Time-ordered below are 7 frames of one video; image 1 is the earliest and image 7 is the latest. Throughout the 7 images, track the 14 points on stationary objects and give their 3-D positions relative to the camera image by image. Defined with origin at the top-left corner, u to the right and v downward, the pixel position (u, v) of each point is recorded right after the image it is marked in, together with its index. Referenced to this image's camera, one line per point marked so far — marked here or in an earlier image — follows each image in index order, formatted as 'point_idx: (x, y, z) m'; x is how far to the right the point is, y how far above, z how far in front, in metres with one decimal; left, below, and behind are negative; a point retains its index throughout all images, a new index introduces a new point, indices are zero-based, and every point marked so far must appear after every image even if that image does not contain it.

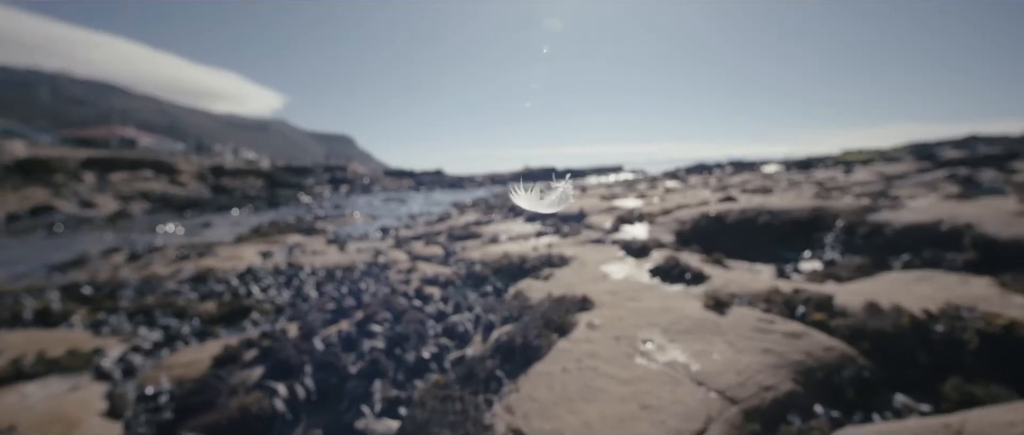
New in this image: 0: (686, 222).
0: (+8.9, -0.3, +18.4) m
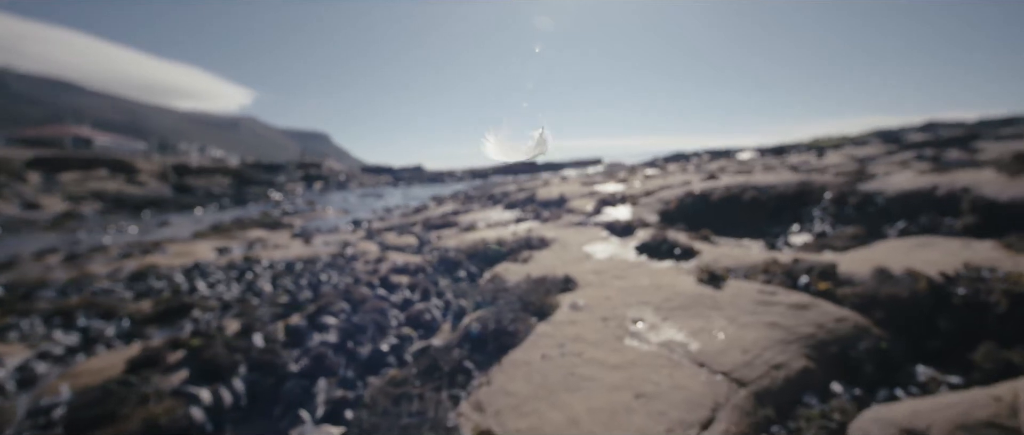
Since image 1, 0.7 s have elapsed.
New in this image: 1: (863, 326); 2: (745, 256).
0: (+7.7, +0.8, +17.5) m
1: (+6.8, -2.1, +6.9) m
2: (+6.8, -1.1, +10.5) m
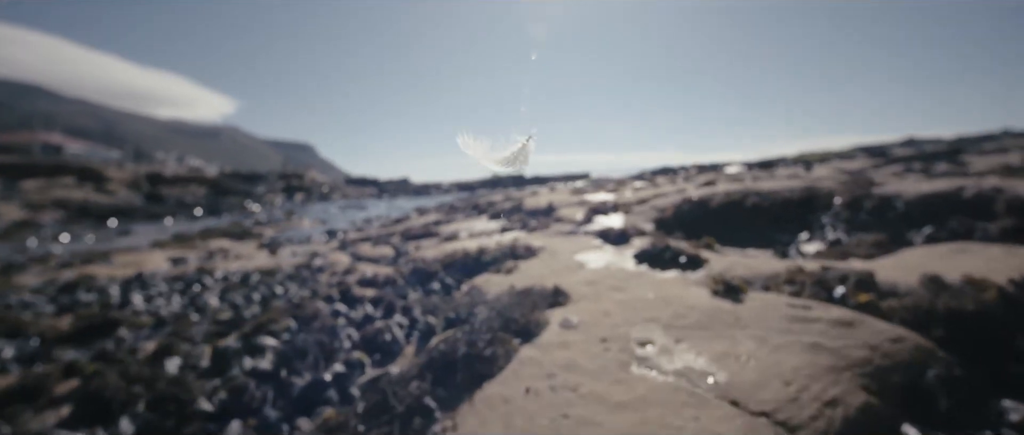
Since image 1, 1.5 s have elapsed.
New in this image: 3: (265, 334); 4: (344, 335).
0: (+7.0, +0.4, +16.3) m
1: (+6.4, -2.0, +5.6) m
2: (+6.3, -1.2, +9.1) m
3: (-5.9, -2.8, +8.6) m
4: (-3.7, -2.6, +7.9) m
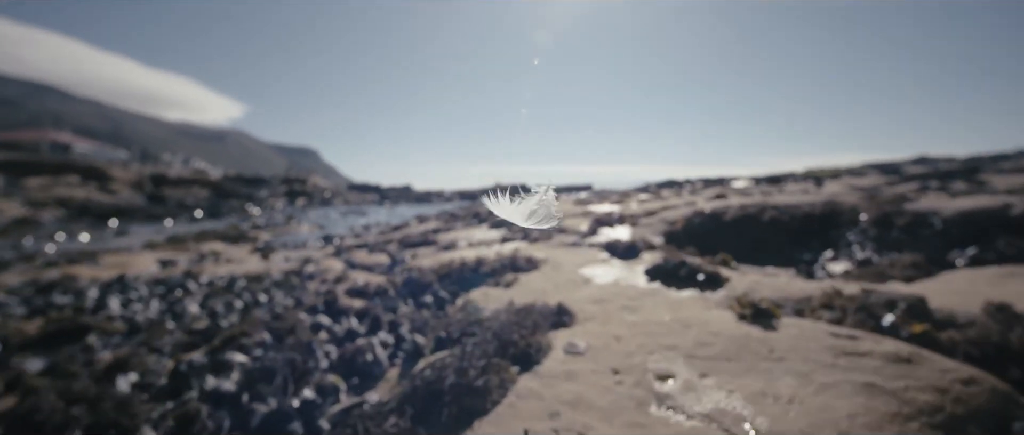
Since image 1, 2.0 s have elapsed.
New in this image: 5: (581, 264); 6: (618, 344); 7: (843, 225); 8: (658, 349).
0: (+7.1, -0.2, +15.4) m
1: (+6.4, -2.3, +4.6) m
2: (+6.3, -1.6, +8.2) m
3: (-5.9, -2.8, +7.7) m
4: (-3.7, -2.7, +7.0) m
5: (+2.3, -1.5, +11.9) m
6: (+1.8, -2.2, +6.2) m
7: (+11.4, -0.3, +12.5) m
8: (+2.4, -2.2, +6.0) m
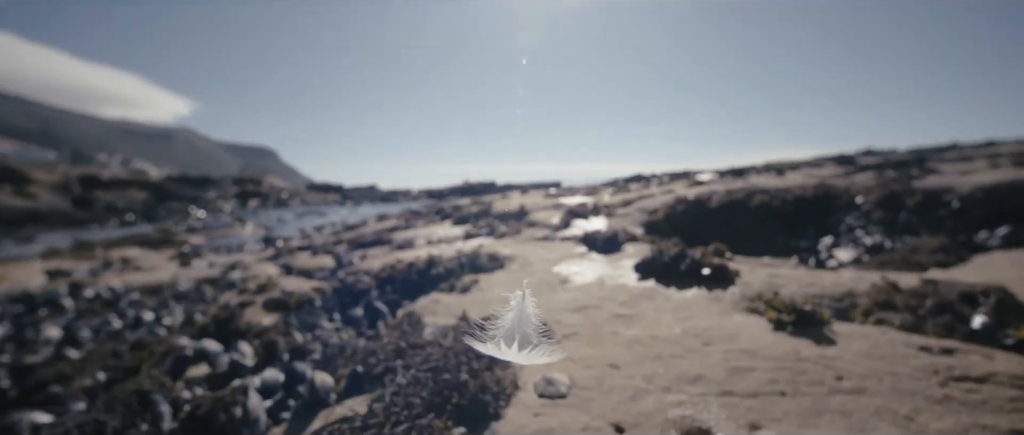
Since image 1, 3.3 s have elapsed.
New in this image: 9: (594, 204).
0: (+5.6, +0.3, +13.8) m
1: (+5.9, -1.8, +3.0) m
2: (+5.5, -1.1, +6.6) m
3: (-6.6, -2.6, +5.0) m
4: (-4.4, -2.4, +4.6) m
5: (+1.2, -1.2, +9.9) m
6: (+1.2, -1.8, +4.2) m
7: (+10.2, +0.3, +11.2) m
8: (+1.8, -1.8, +4.0) m
9: (+4.4, +0.7, +19.6) m
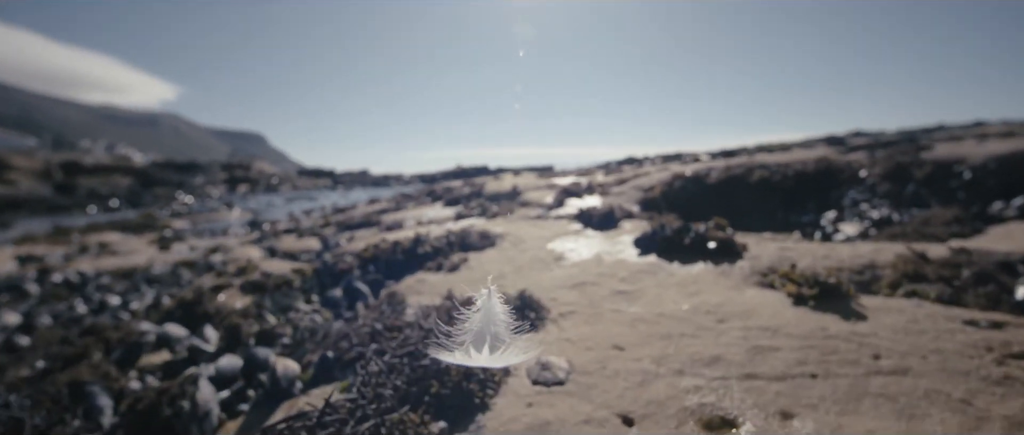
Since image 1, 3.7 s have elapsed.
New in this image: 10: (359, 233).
0: (+5.3, +1.2, +13.3) m
1: (+5.8, -1.4, +2.5) m
2: (+5.3, -0.6, +6.1) m
3: (-6.7, -2.2, +4.4) m
4: (-4.5, -2.0, +4.0) m
5: (+1.0, -0.5, +9.4) m
6: (+1.1, -1.4, +3.6) m
7: (+10.0, +1.1, +10.8) m
8: (+1.7, -1.4, +3.5) m
9: (+4.0, +1.8, +19.0) m
10: (-7.5, -0.8, +17.8) m
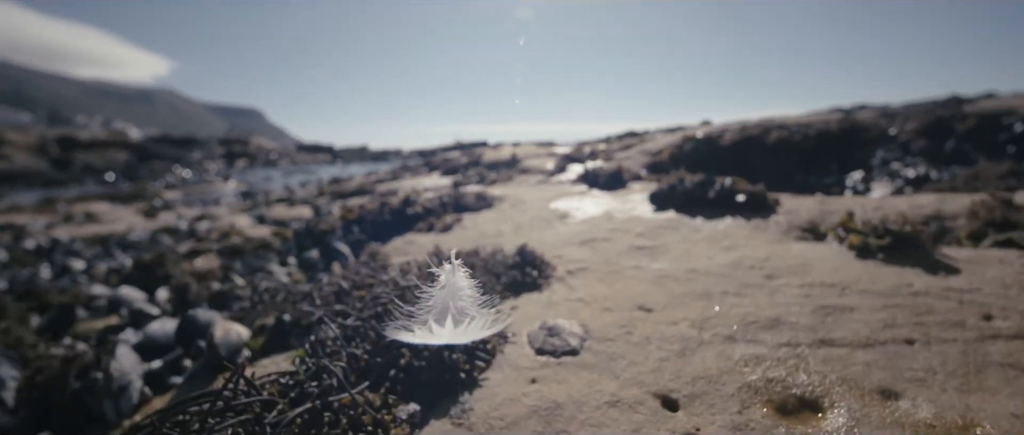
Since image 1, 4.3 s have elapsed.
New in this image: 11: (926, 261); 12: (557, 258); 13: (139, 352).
0: (+5.3, +2.4, +12.3) m
1: (+5.7, -0.9, +1.7) m
2: (+5.3, +0.2, +5.2) m
3: (-6.8, -1.6, +3.7) m
4: (-4.5, -1.4, +3.2) m
5: (+1.0, +0.5, +8.5) m
6: (+1.1, -0.8, +2.8) m
7: (+10.0, +2.1, +9.8) m
8: (+1.7, -0.8, +2.7) m
9: (+4.1, +3.4, +17.9) m
10: (-7.5, +0.8, +16.9) m
11: (+3.8, -0.4, +3.4) m
12: (+0.5, -0.5, +4.3) m
13: (-3.4, -1.2, +3.4) m
